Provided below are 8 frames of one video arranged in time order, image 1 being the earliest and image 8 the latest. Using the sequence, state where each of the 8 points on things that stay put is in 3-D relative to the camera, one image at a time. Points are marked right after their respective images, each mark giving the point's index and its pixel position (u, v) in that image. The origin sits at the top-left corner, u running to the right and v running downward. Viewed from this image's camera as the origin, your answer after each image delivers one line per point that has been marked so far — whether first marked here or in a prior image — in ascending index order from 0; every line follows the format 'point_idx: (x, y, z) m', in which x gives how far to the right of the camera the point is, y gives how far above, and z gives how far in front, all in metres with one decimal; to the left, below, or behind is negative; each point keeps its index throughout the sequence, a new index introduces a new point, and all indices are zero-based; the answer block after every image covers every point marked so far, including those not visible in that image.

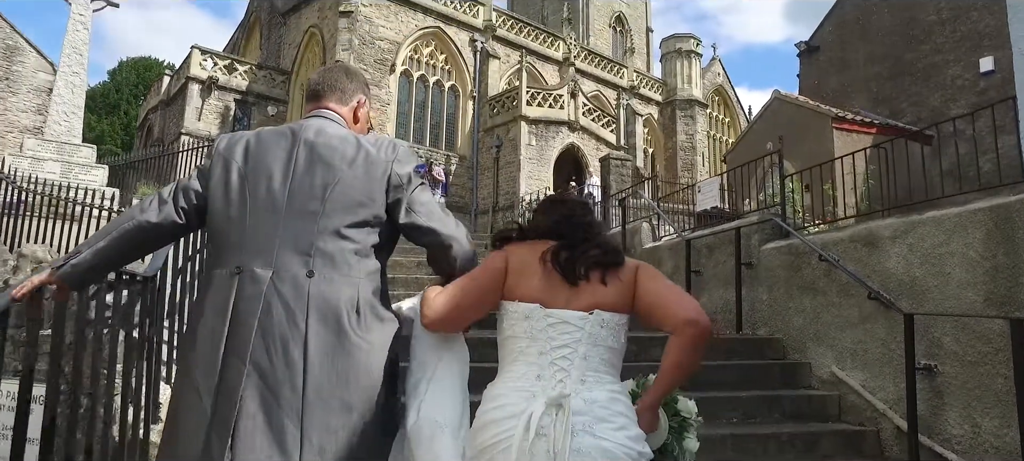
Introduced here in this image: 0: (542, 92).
0: (+1.3, +4.5, +19.0) m
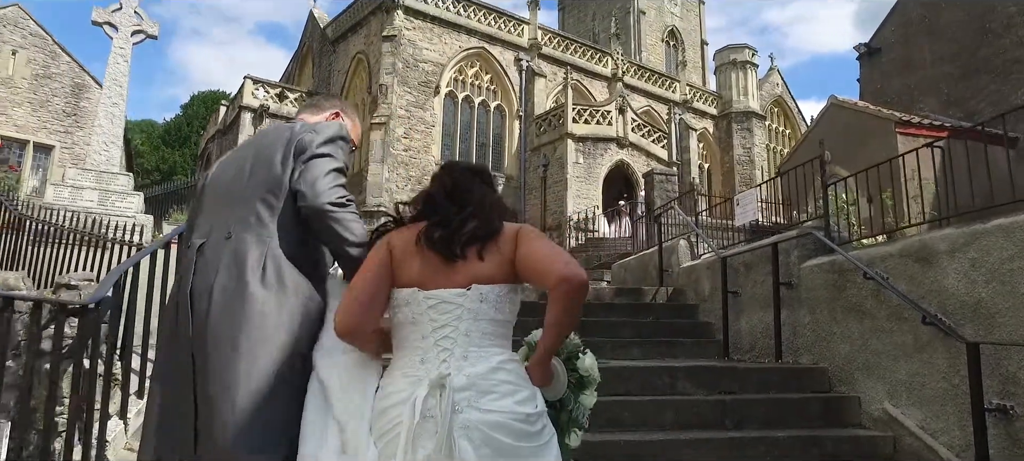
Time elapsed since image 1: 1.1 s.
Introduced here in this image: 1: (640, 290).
0: (+2.7, +3.9, +18.5) m
1: (+1.6, -0.8, +7.0) m
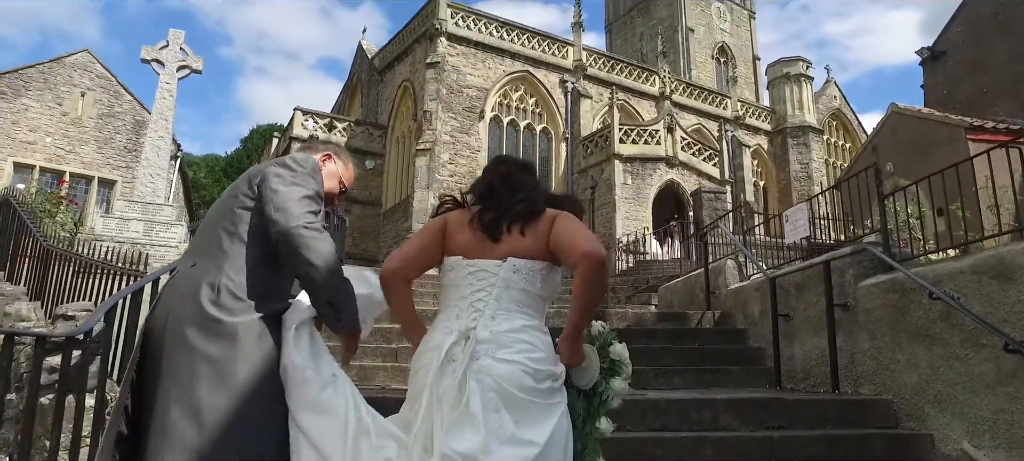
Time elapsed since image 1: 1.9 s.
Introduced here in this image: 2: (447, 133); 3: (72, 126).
0: (+4.0, +3.2, +18.1) m
1: (+2.0, -1.0, +6.5) m
2: (-2.1, +3.1, +18.3) m
3: (-12.9, +3.1, +16.6) m
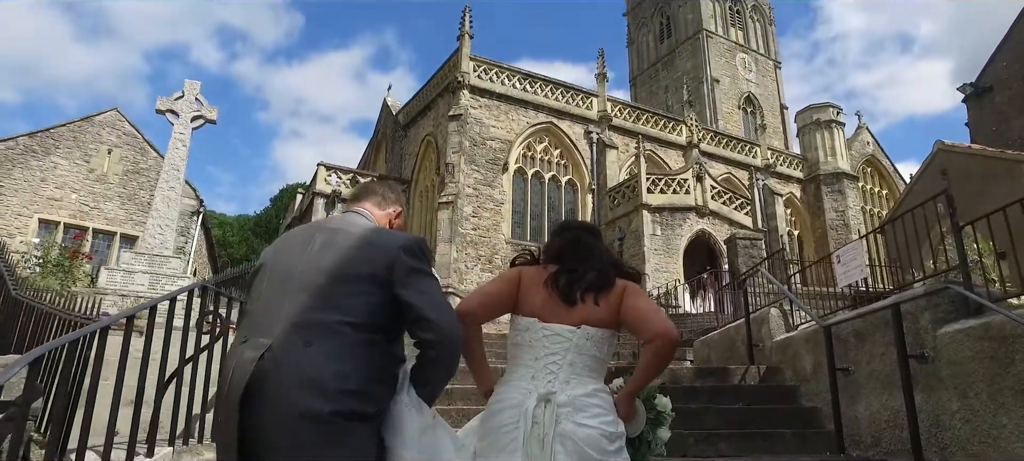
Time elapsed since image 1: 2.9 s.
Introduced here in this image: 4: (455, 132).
0: (+4.7, +1.6, +17.5) m
1: (+2.1, -1.4, +5.7) m
2: (-1.4, +1.4, +18.1) m
3: (-12.3, +1.4, +16.8) m
4: (-1.8, +3.1, +18.1) m
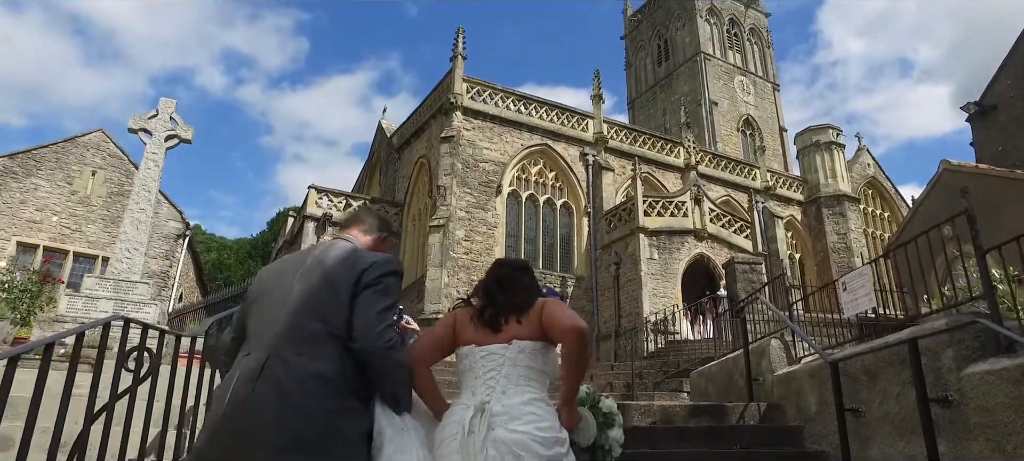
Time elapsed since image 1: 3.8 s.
0: (+4.5, +0.9, +17.1) m
1: (+1.9, -1.6, +5.2) m
2: (-1.6, +0.7, +17.7) m
3: (-12.5, +0.7, +16.4) m
4: (-2.0, +2.4, +17.8) m
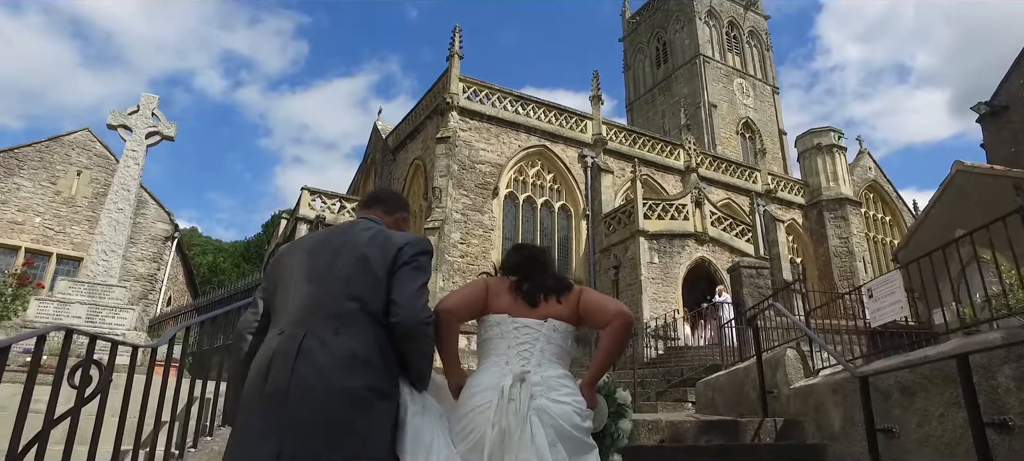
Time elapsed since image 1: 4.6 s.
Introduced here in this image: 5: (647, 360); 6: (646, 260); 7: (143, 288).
0: (+4.4, +0.8, +16.8) m
1: (+1.9, -1.6, +4.8) m
2: (-1.6, +0.6, +17.3) m
3: (-12.5, +0.7, +16.0) m
4: (-2.1, +2.3, +17.4) m
5: (+3.1, -3.0, +13.2) m
6: (+3.7, -0.8, +15.8) m
7: (-11.1, -1.7, +17.2) m
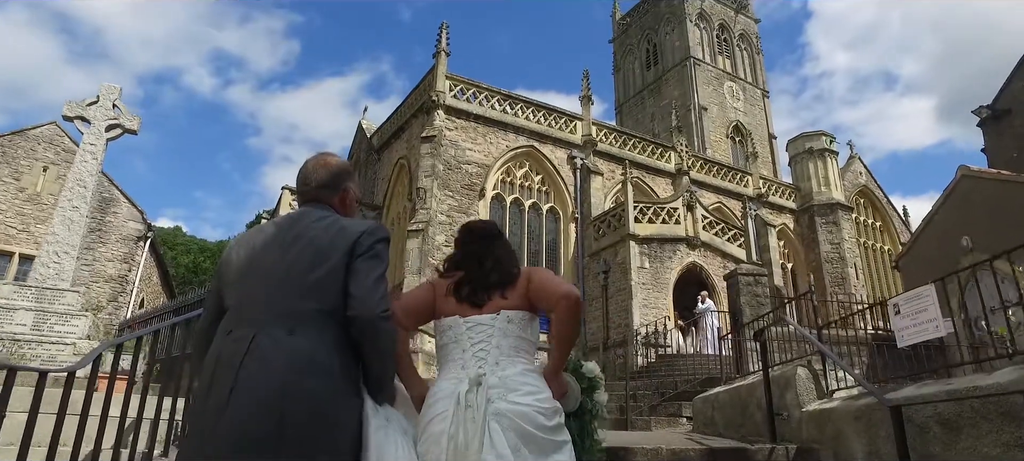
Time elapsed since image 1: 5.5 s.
0: (+4.0, +0.7, +16.3) m
1: (+1.8, -1.7, +4.3) m
2: (-2.0, +0.5, +16.7) m
3: (-12.9, +0.7, +15.2) m
4: (-2.5, +2.2, +16.9) m
5: (+2.8, -3.1, +12.7) m
6: (+3.3, -0.9, +15.3) m
7: (-11.5, -1.7, +16.4) m
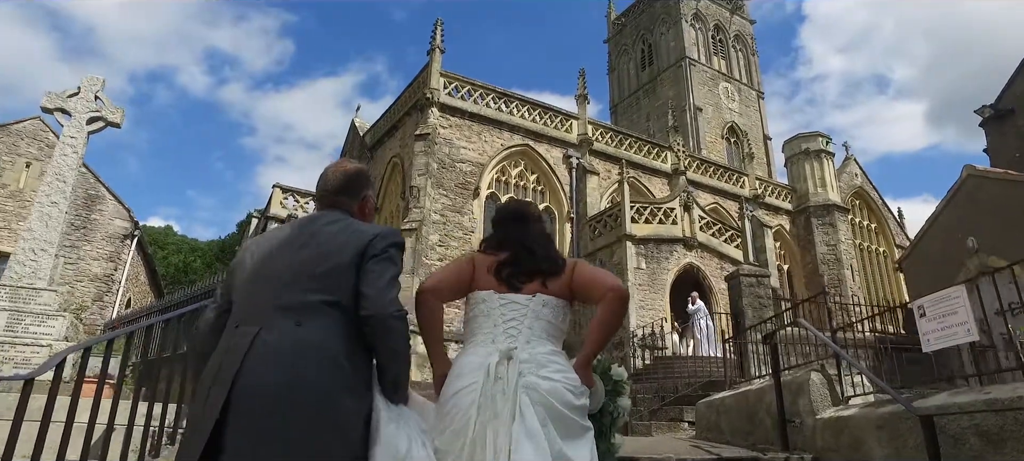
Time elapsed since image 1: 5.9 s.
0: (+3.9, +0.7, +16.1) m
1: (+1.8, -1.7, +4.1) m
2: (-2.2, +0.5, +16.4) m
3: (-13.0, +0.8, +14.8) m
4: (-2.6, +2.3, +16.6) m
5: (+2.7, -3.1, +12.5) m
6: (+3.2, -0.9, +15.1) m
7: (-11.7, -1.7, +16.0) m
